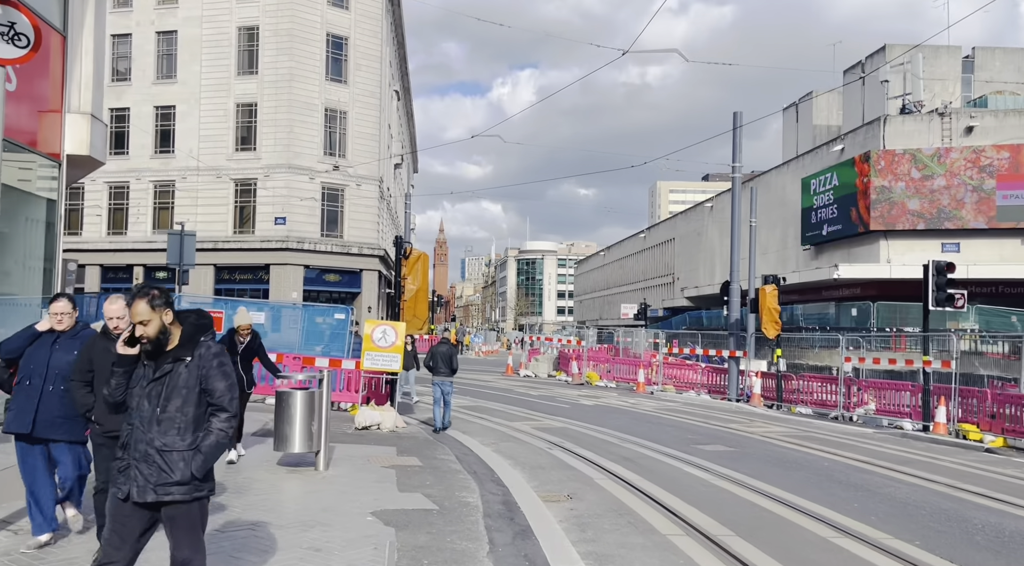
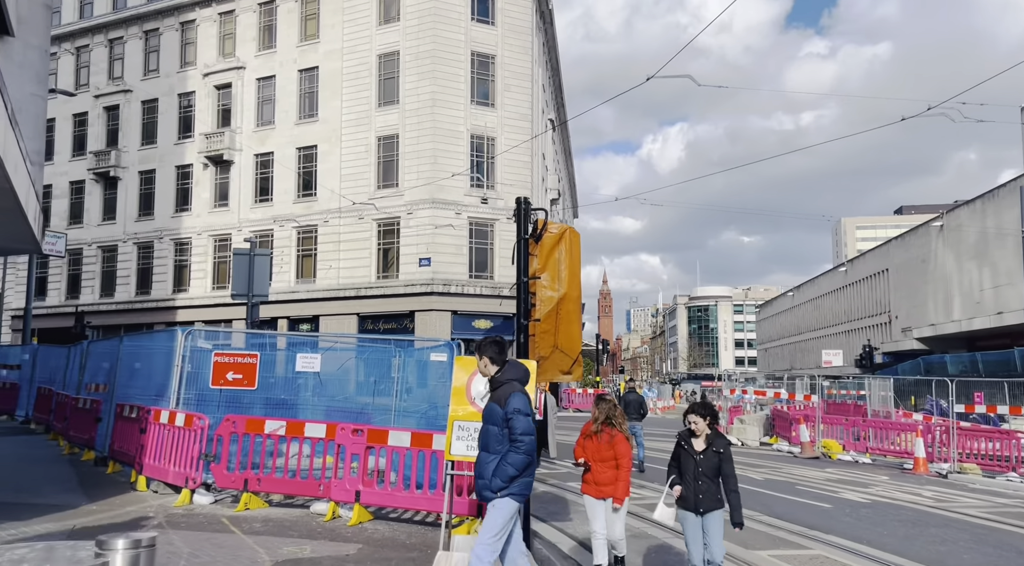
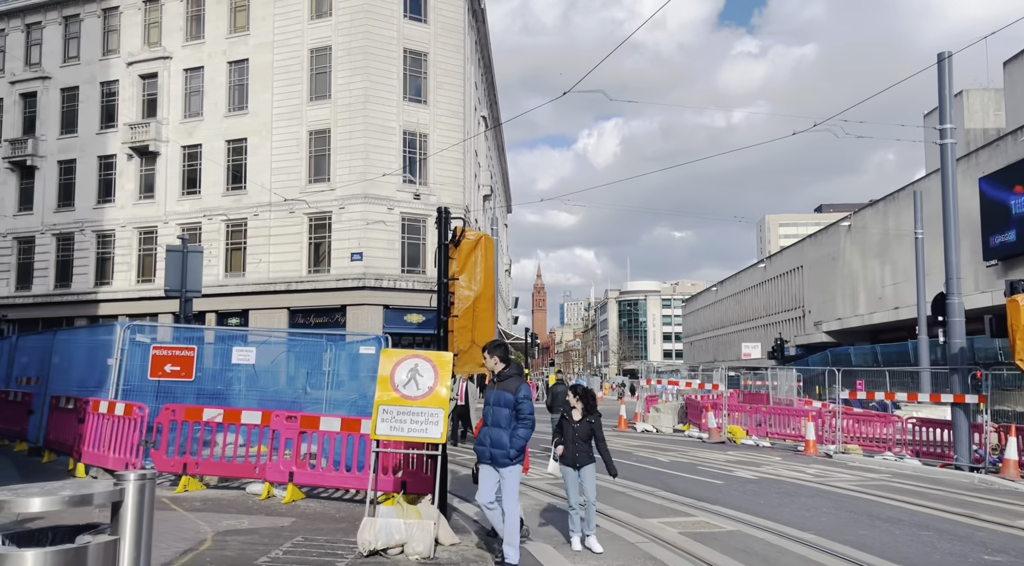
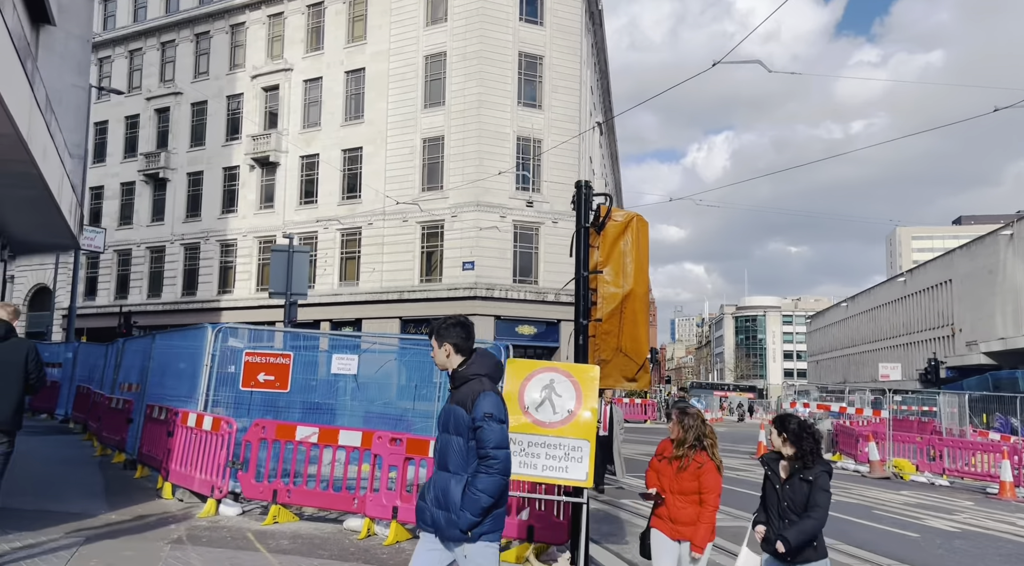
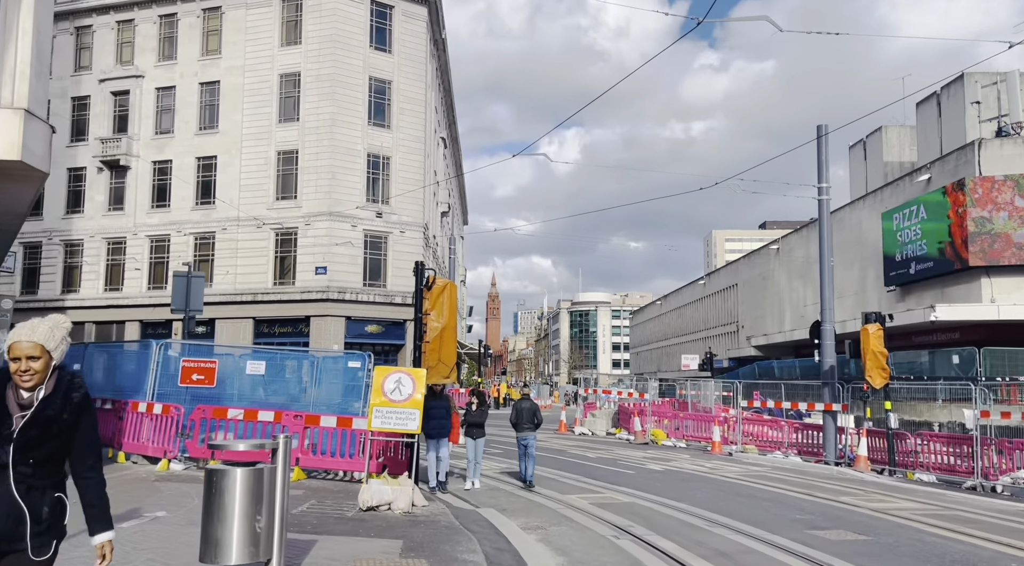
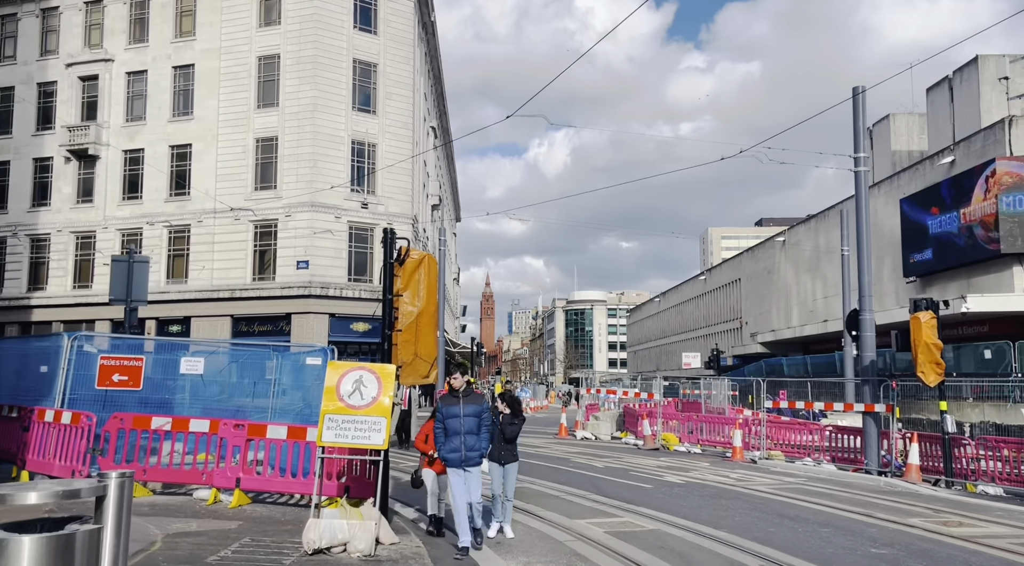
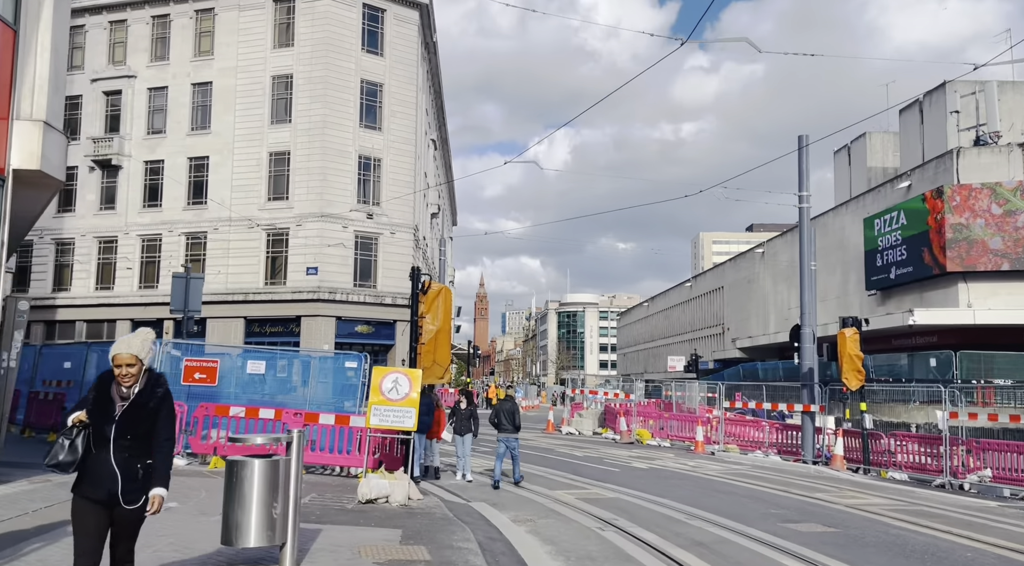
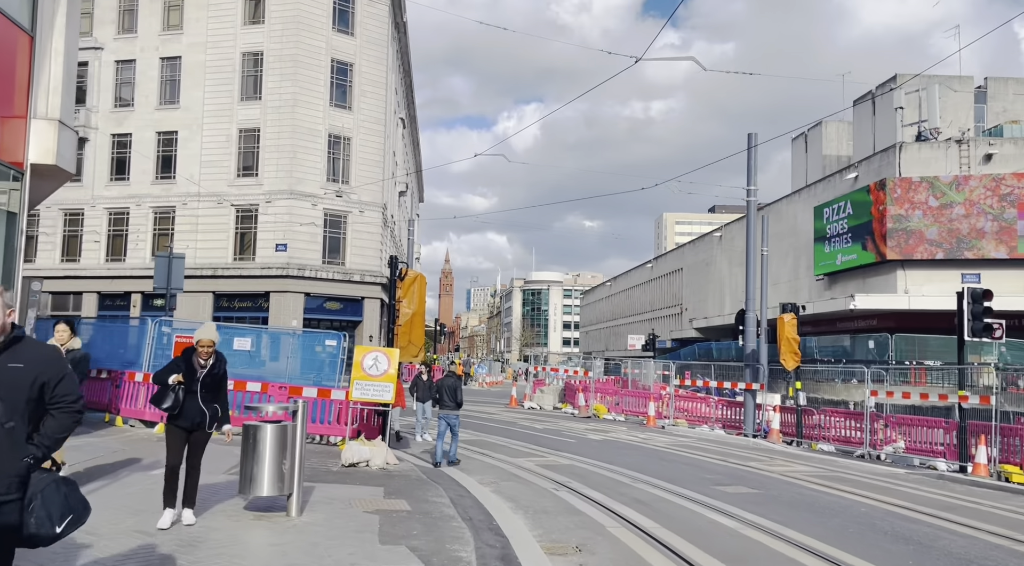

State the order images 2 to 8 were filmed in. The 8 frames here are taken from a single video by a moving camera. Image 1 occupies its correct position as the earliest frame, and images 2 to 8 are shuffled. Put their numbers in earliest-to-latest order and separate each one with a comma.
8, 7, 5, 6, 3, 2, 4
